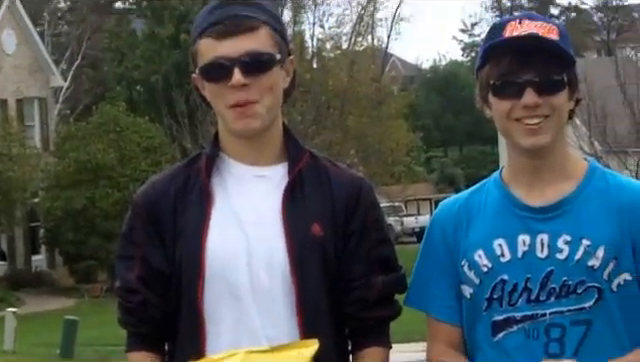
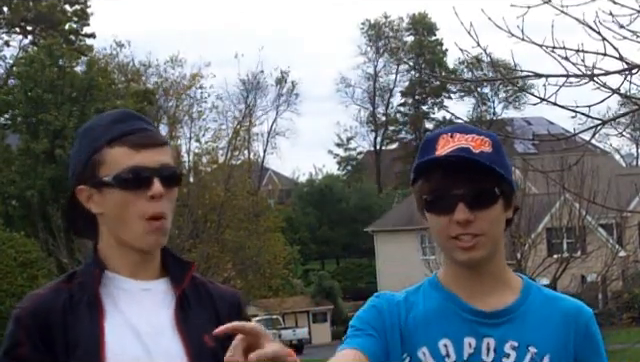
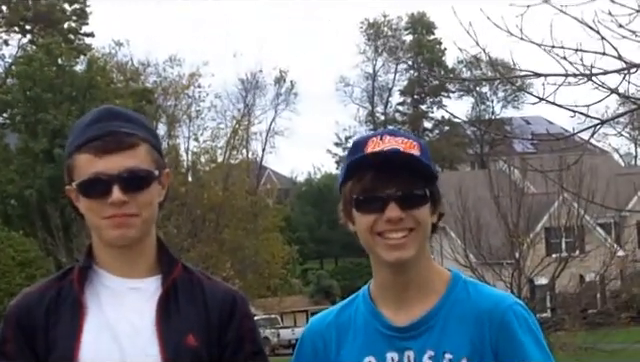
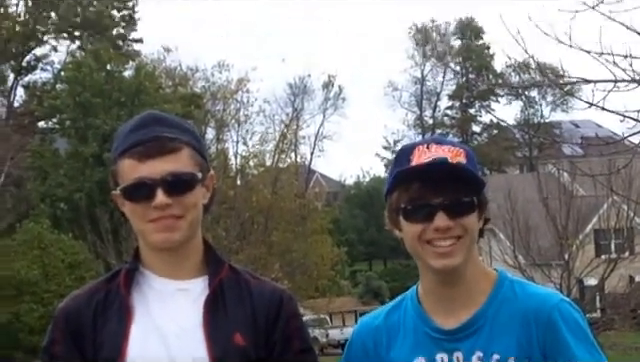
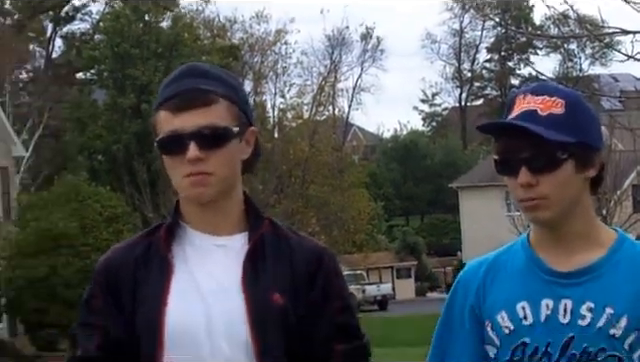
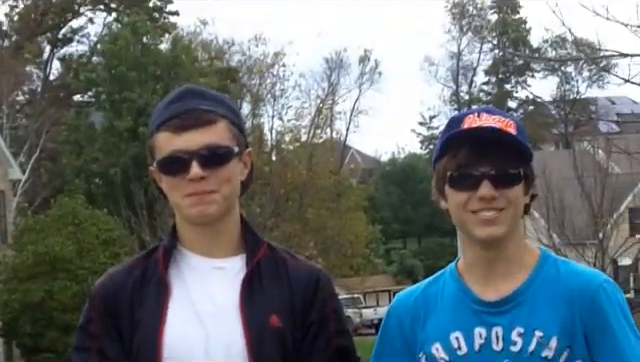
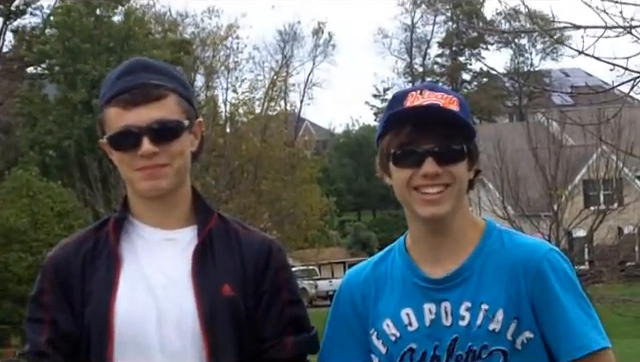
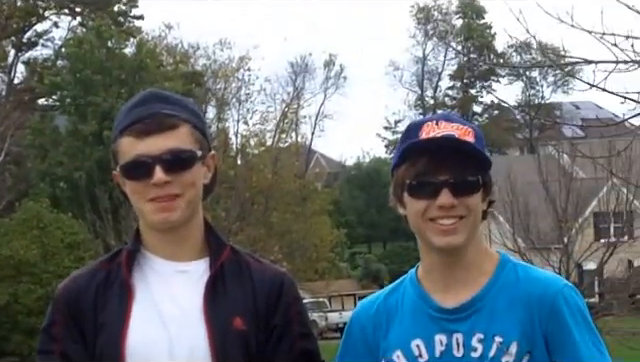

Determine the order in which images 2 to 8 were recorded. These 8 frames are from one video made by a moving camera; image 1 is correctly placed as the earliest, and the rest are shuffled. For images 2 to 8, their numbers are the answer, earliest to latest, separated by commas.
6, 8, 7, 4, 3, 2, 5
